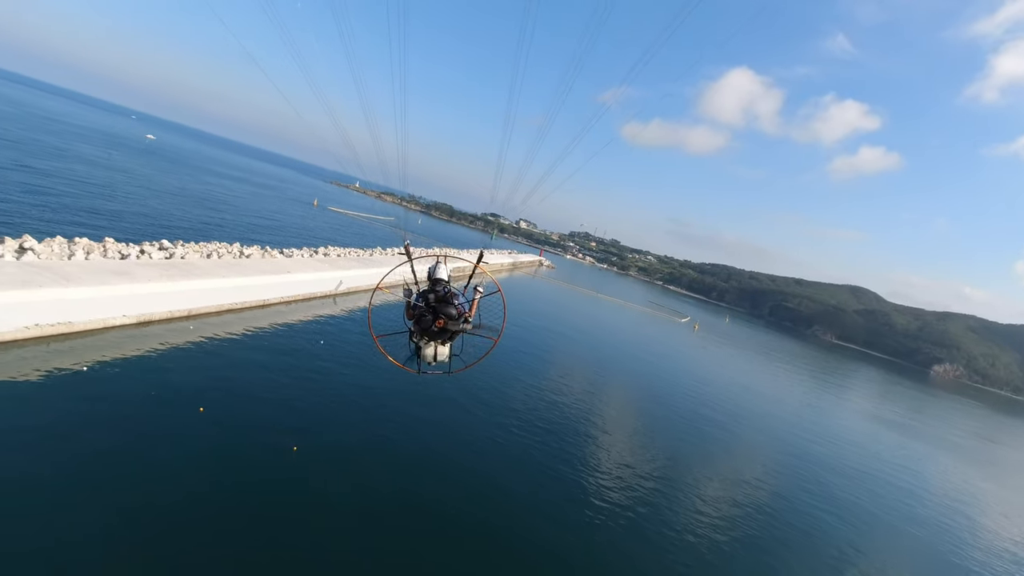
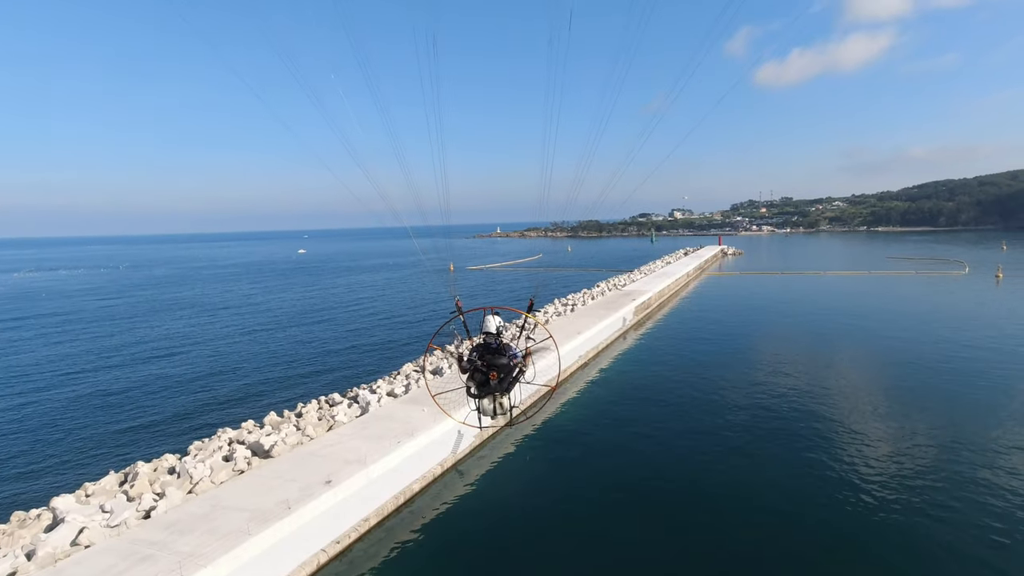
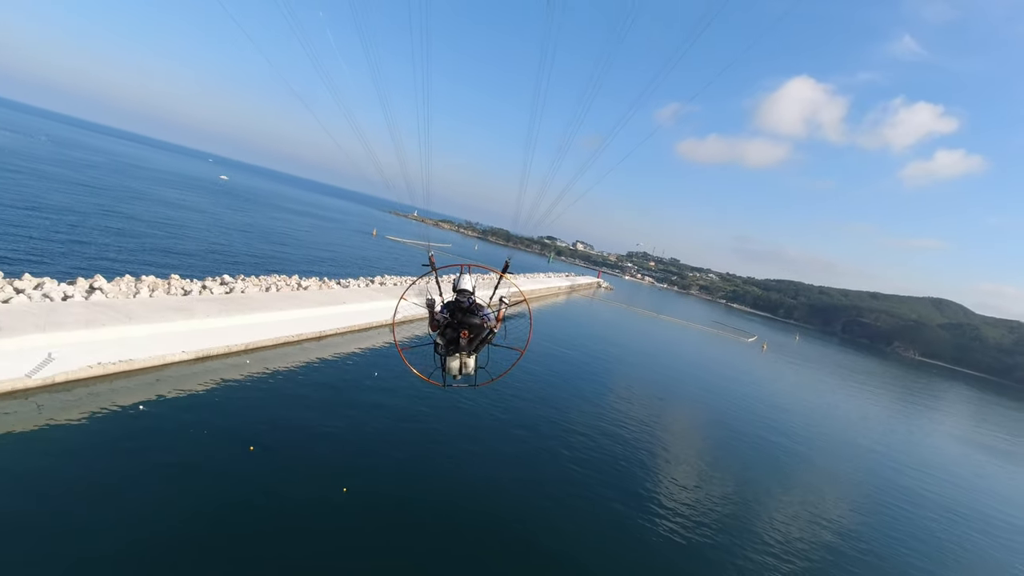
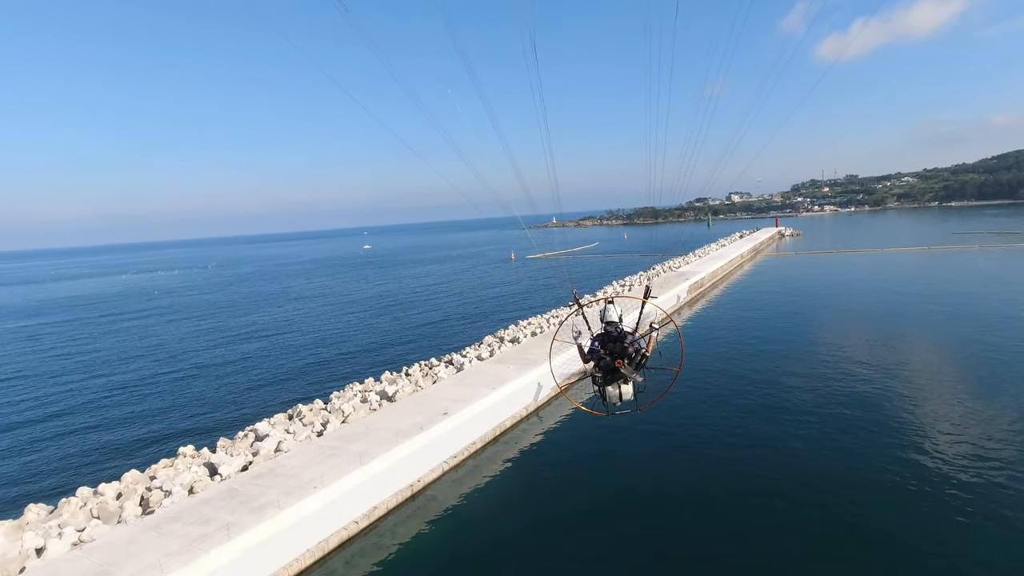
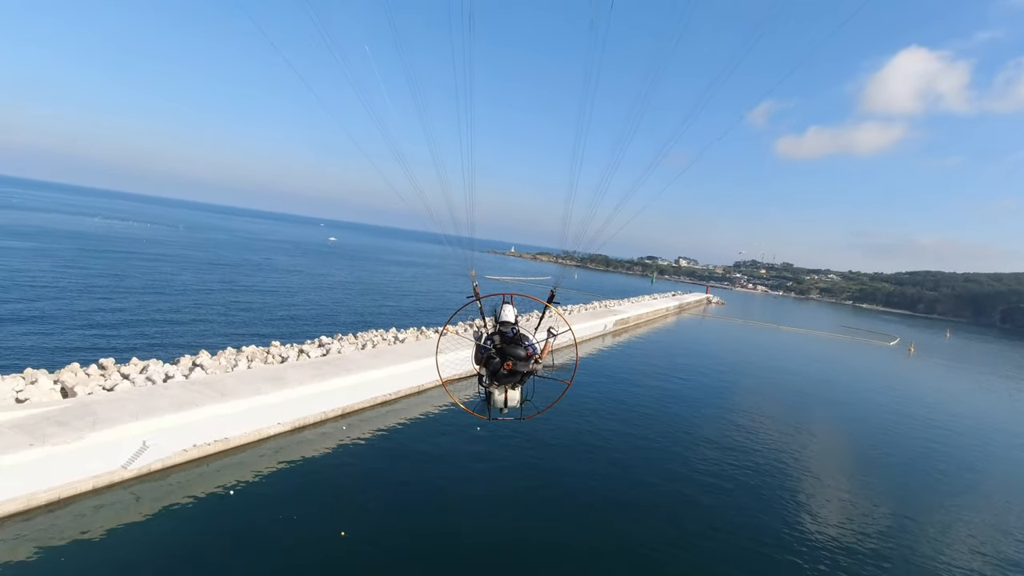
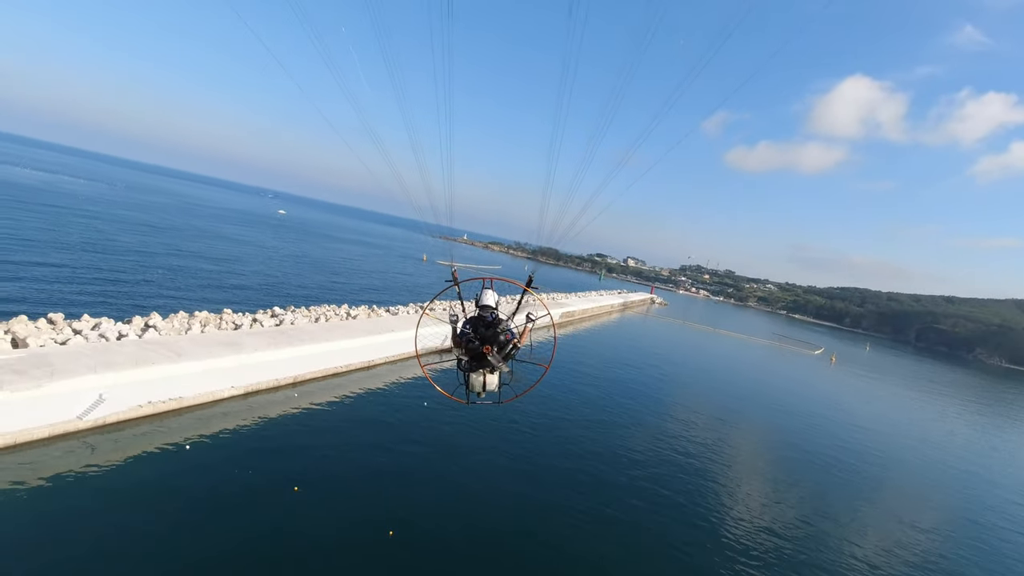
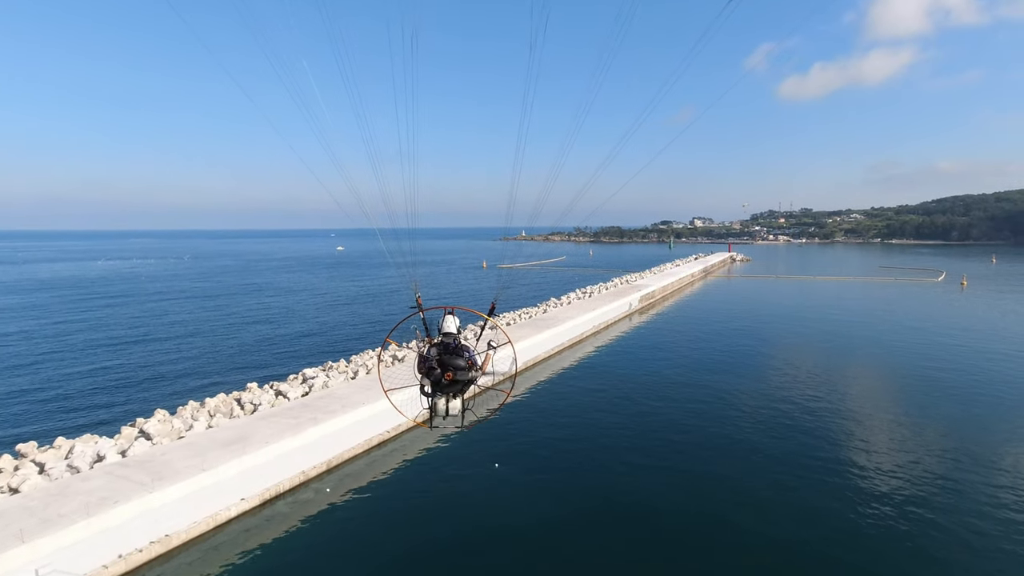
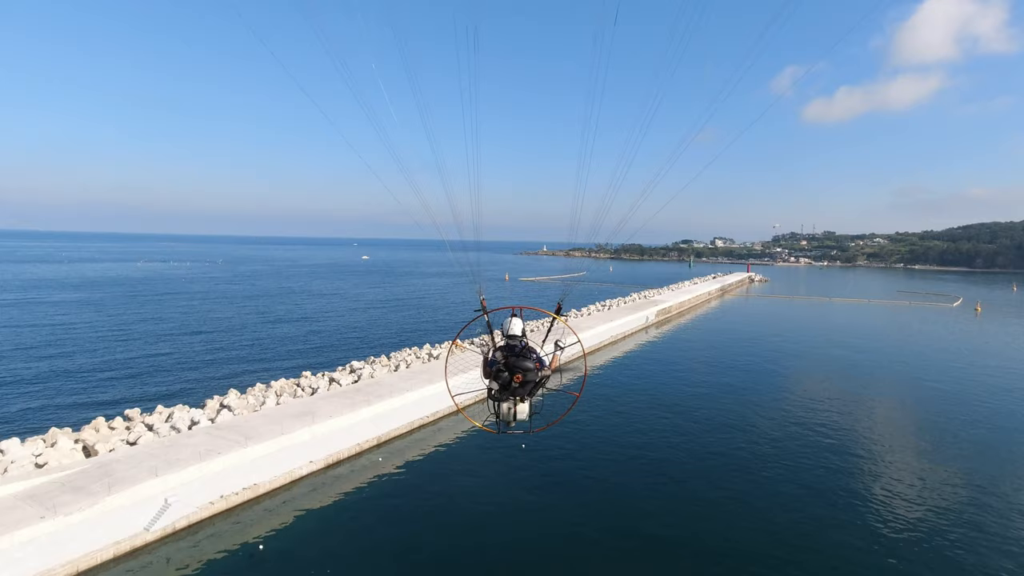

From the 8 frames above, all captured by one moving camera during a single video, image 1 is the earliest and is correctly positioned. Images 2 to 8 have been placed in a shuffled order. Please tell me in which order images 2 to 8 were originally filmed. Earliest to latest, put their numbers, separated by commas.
3, 6, 5, 8, 7, 4, 2
